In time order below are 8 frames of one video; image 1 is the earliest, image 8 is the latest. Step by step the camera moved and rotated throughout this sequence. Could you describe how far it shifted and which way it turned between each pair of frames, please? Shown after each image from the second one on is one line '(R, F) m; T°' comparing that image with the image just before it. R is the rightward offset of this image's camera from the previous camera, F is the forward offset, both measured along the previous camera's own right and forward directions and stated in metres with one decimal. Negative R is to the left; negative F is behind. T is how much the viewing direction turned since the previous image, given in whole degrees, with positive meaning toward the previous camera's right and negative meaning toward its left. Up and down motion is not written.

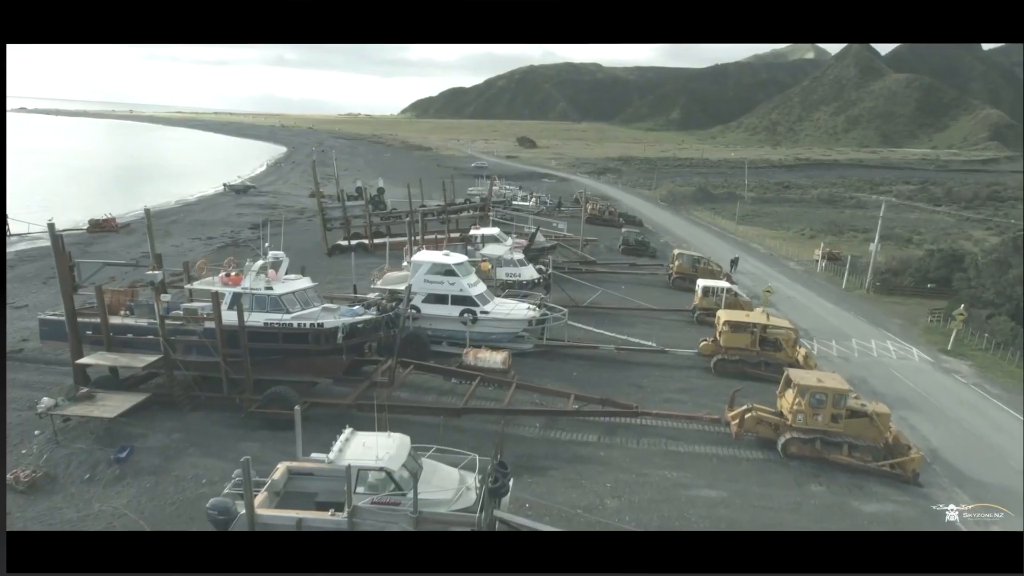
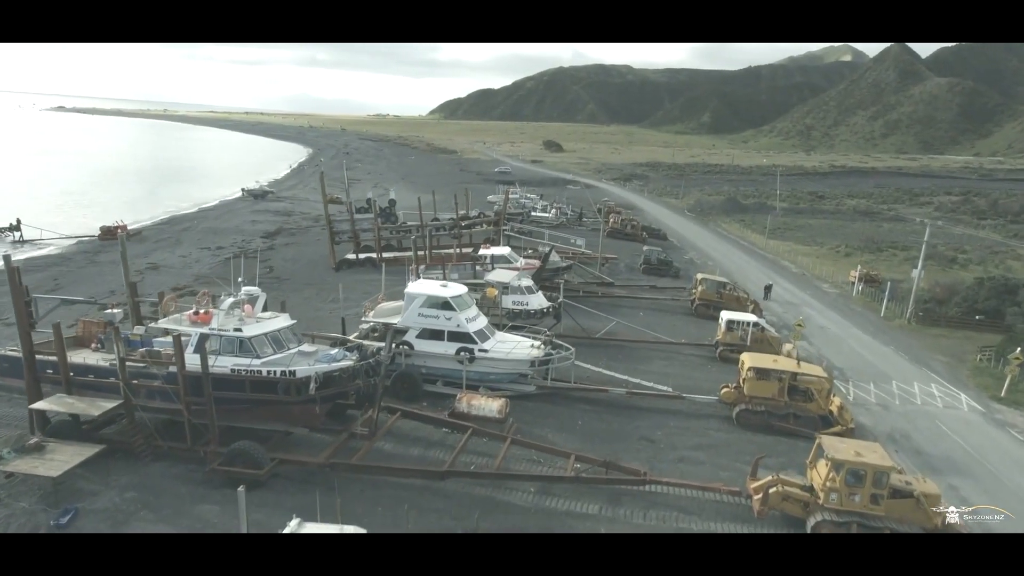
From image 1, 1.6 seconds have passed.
(+0.6, +1.6) m; -2°
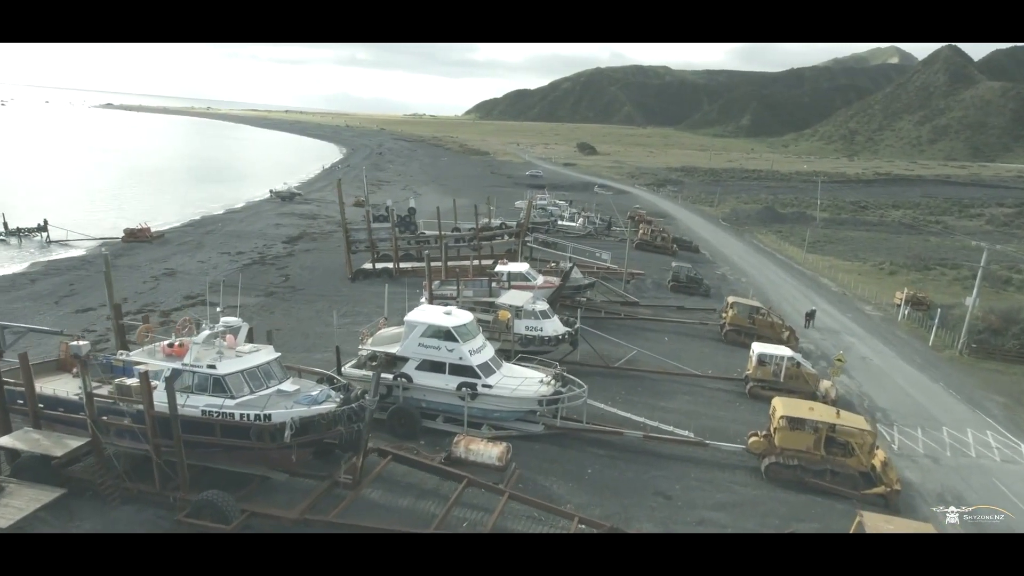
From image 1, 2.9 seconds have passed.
(+0.5, +1.4) m; -3°
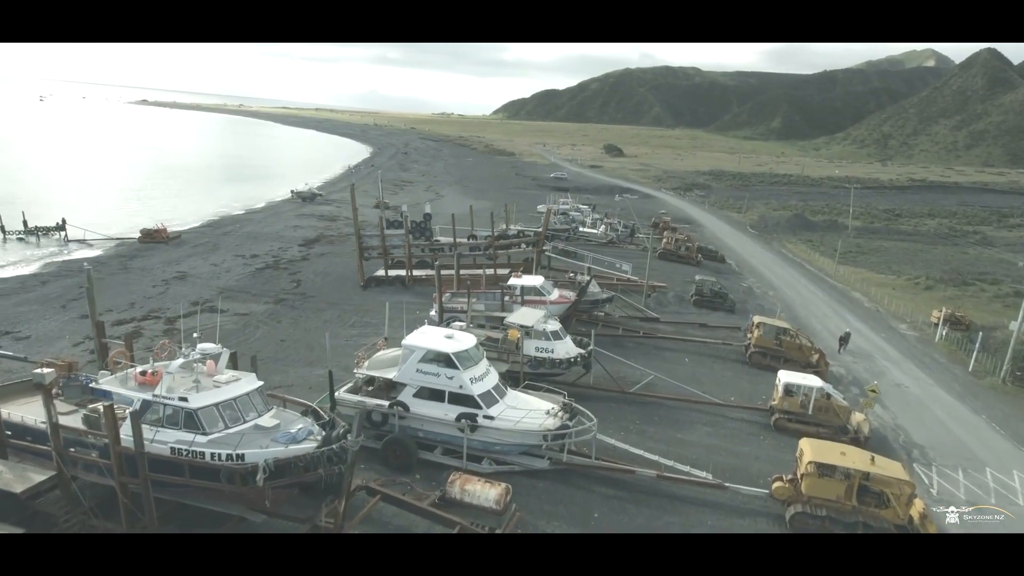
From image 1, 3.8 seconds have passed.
(+0.4, +1.2) m; -2°
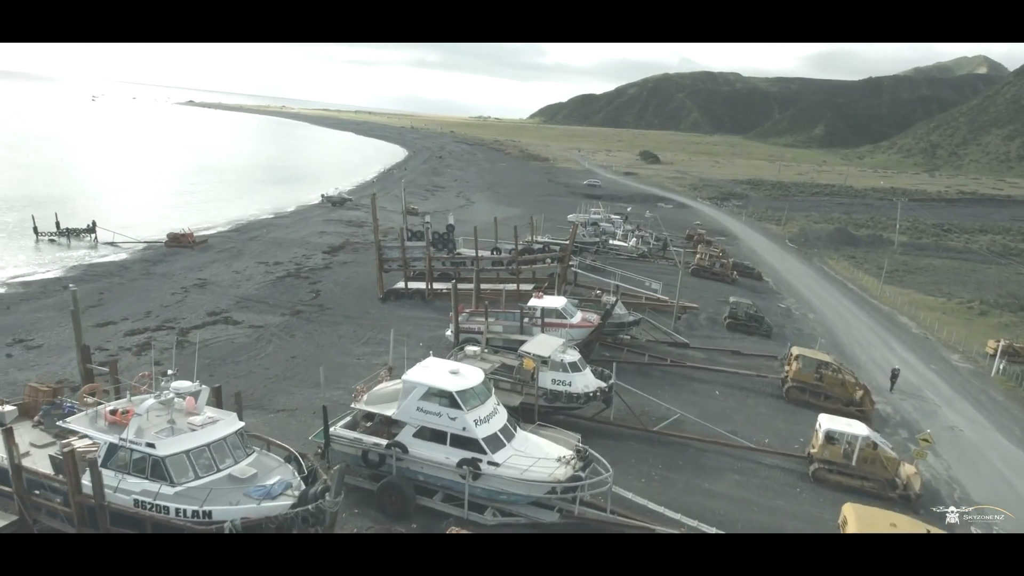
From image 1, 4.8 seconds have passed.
(+0.4, +1.3) m; -3°
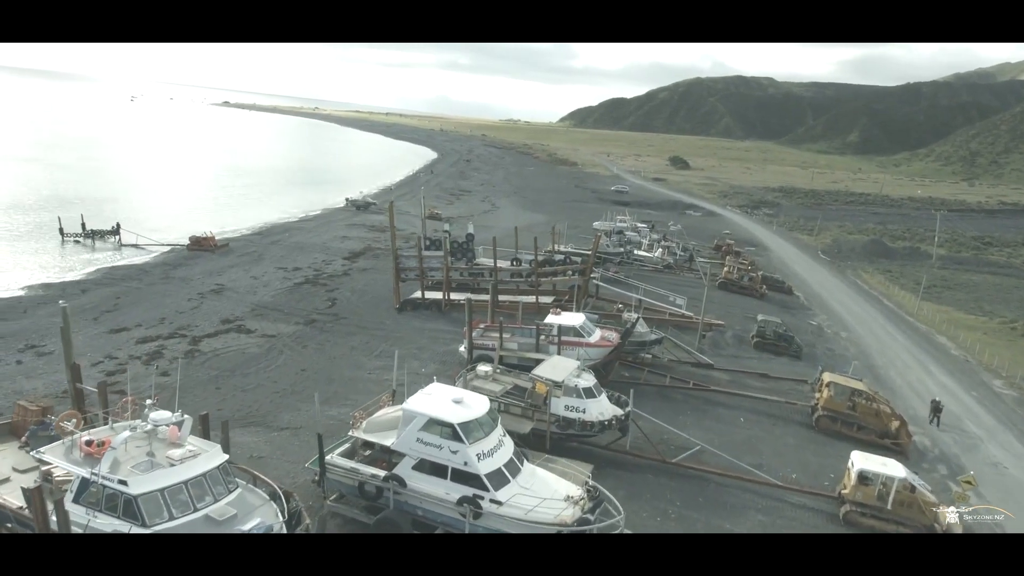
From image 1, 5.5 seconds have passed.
(+0.3, +0.9) m; -2°
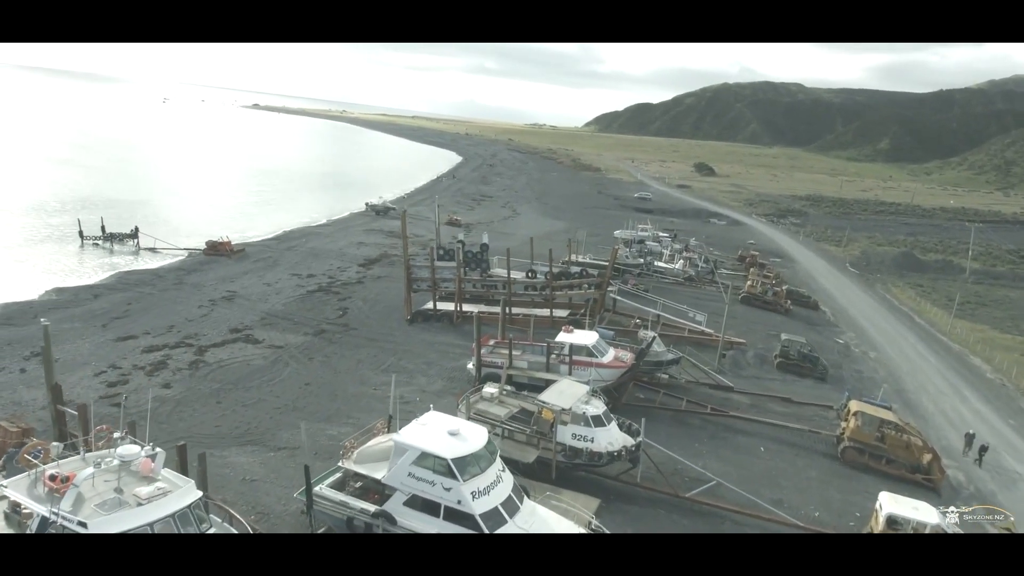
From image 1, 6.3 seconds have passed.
(+0.4, +0.8) m; -2°
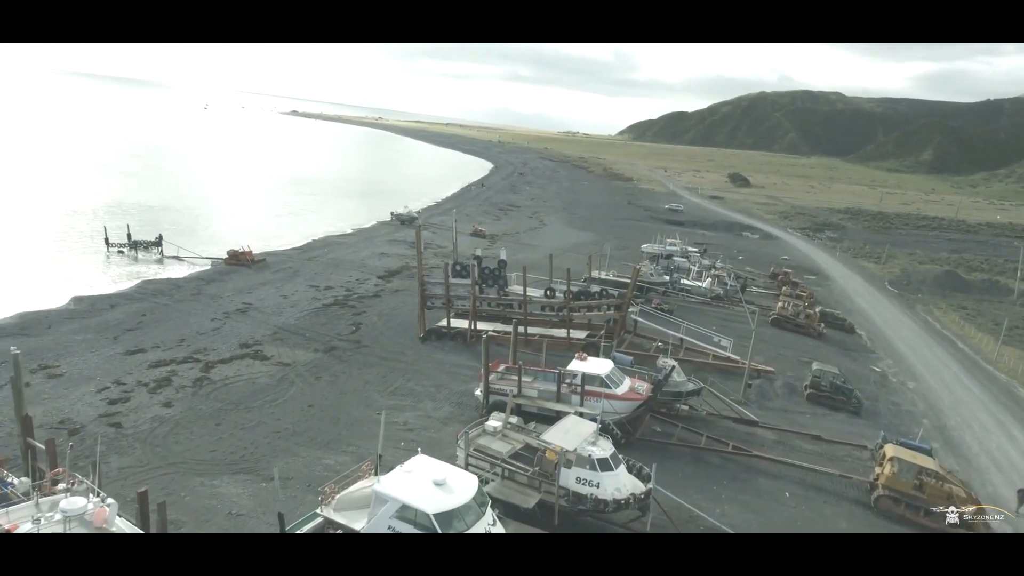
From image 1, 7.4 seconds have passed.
(+0.6, +1.1) m; -3°
